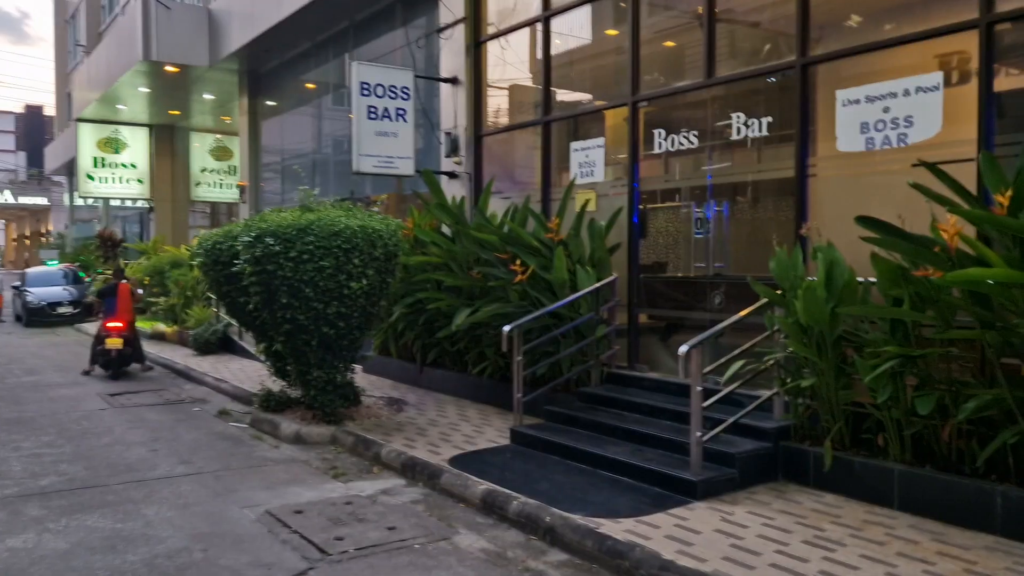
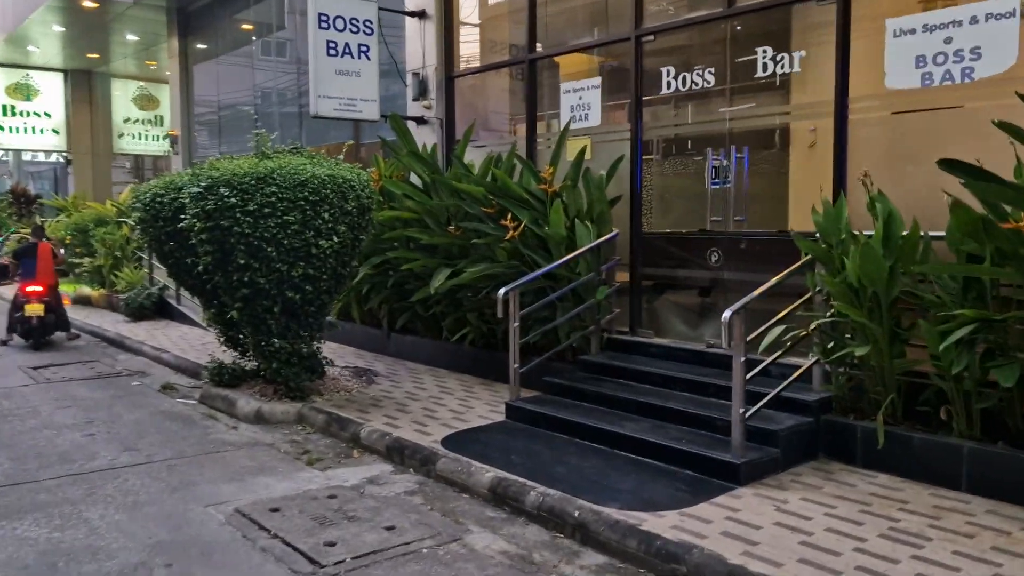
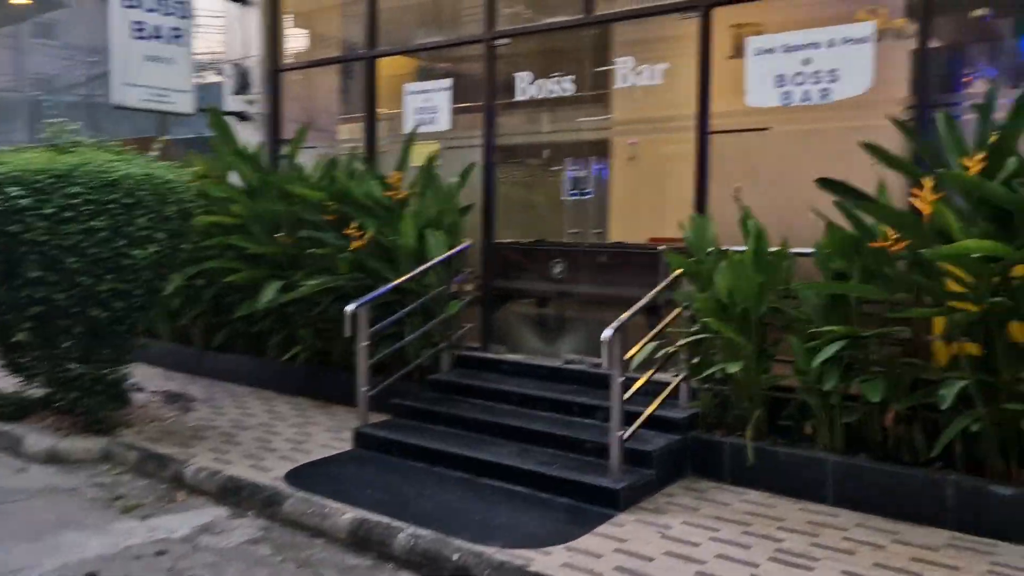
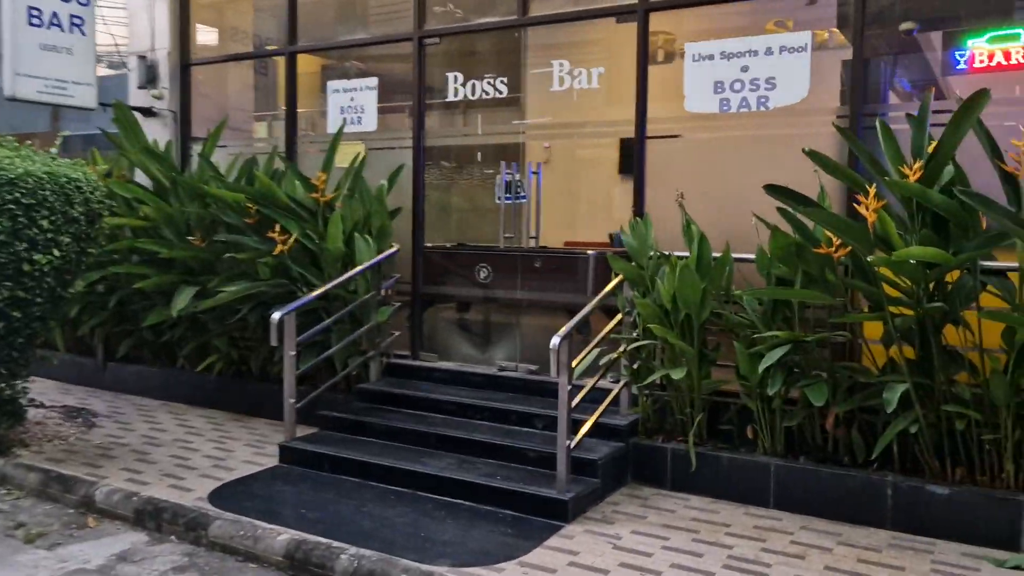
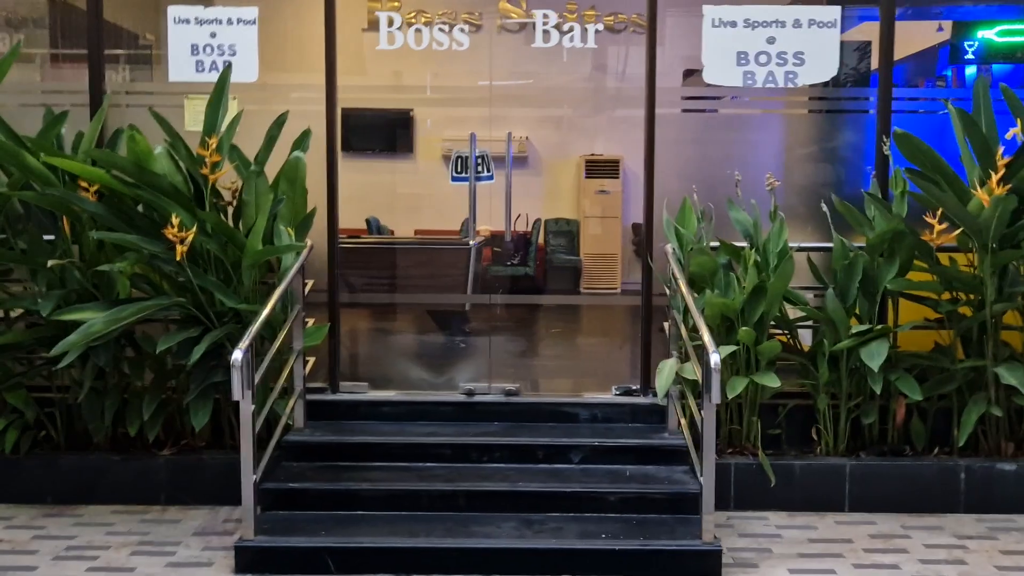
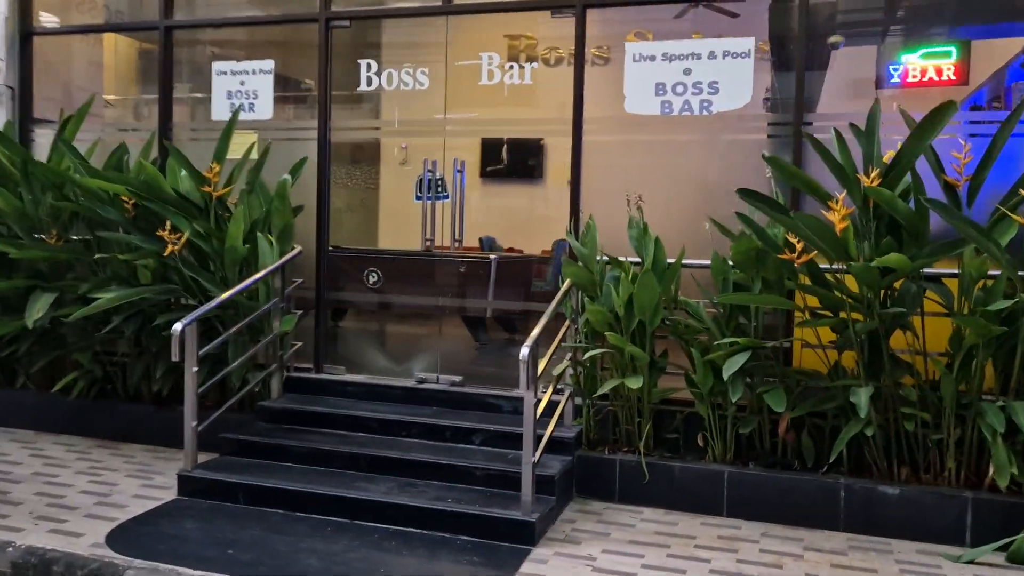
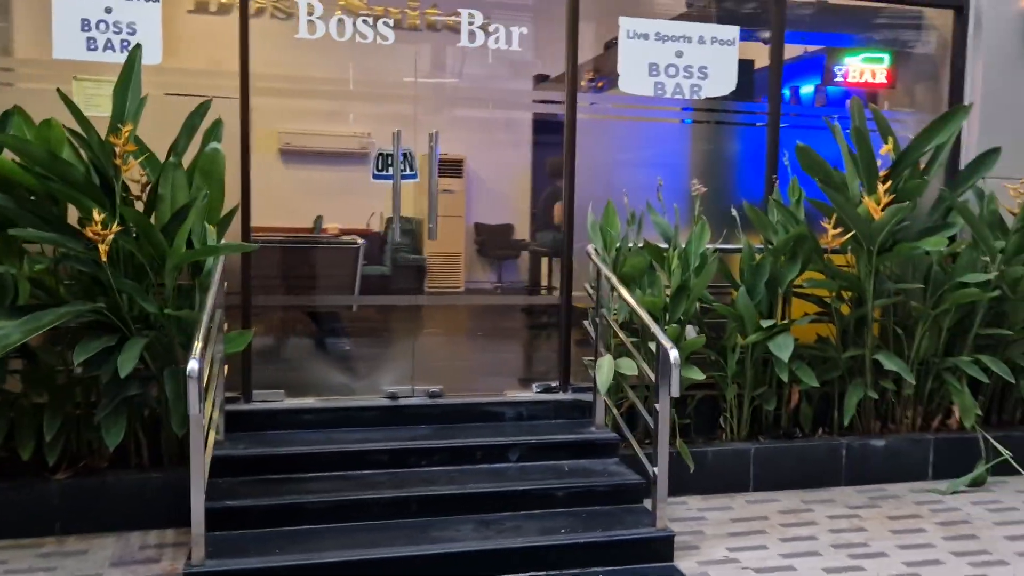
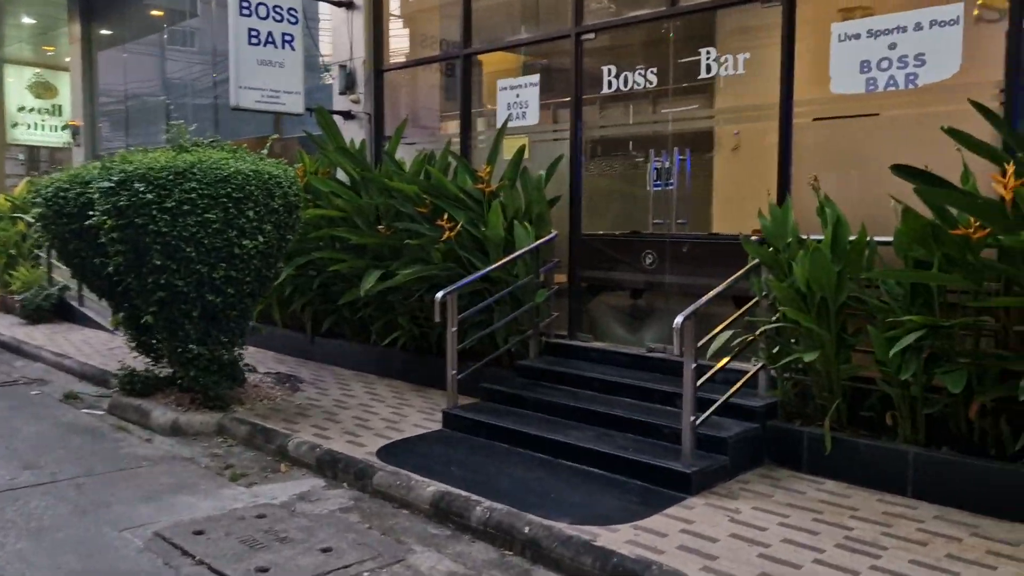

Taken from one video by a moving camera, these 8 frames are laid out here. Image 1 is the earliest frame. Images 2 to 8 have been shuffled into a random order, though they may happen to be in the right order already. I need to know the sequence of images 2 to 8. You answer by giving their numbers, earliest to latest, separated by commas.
2, 8, 3, 4, 6, 5, 7
